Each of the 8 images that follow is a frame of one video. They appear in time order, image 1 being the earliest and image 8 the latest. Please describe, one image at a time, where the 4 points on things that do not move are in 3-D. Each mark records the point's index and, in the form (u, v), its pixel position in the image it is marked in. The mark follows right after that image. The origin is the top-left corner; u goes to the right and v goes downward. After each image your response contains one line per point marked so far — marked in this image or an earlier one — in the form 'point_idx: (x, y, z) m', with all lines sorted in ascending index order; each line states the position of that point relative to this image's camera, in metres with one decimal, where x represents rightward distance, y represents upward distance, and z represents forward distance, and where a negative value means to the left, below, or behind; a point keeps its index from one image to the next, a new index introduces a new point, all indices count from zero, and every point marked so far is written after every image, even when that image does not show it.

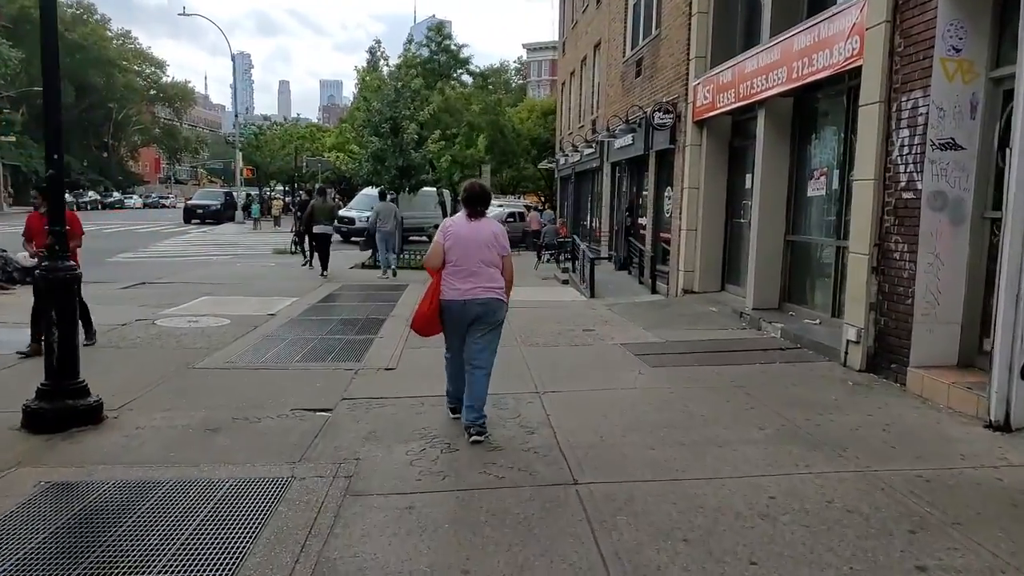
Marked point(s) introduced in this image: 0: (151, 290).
0: (-6.5, 0.0, +14.1) m
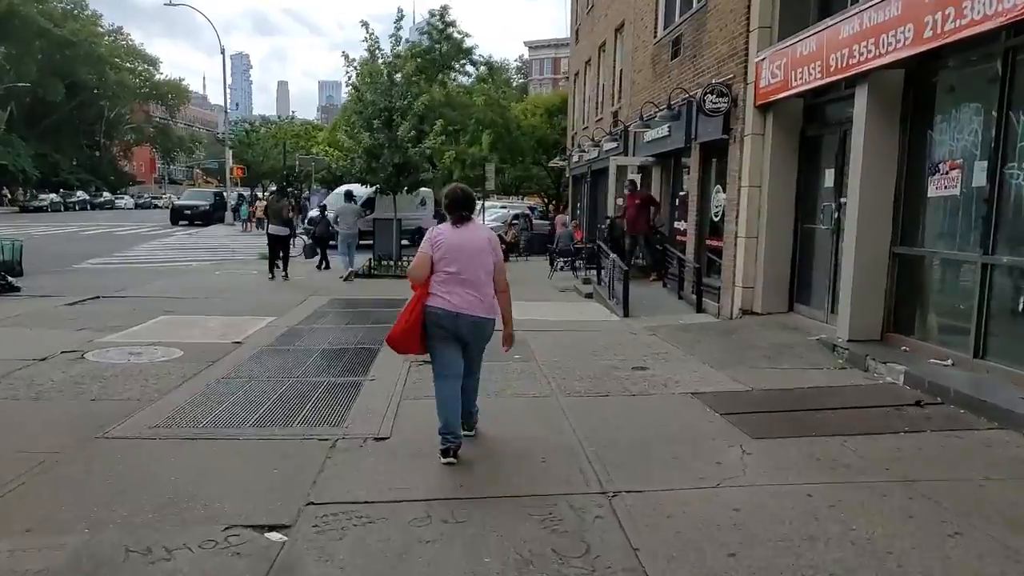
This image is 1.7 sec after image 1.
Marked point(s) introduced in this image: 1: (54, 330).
0: (-6.2, -0.3, +11.9) m
1: (-5.7, -0.5, +9.7) m
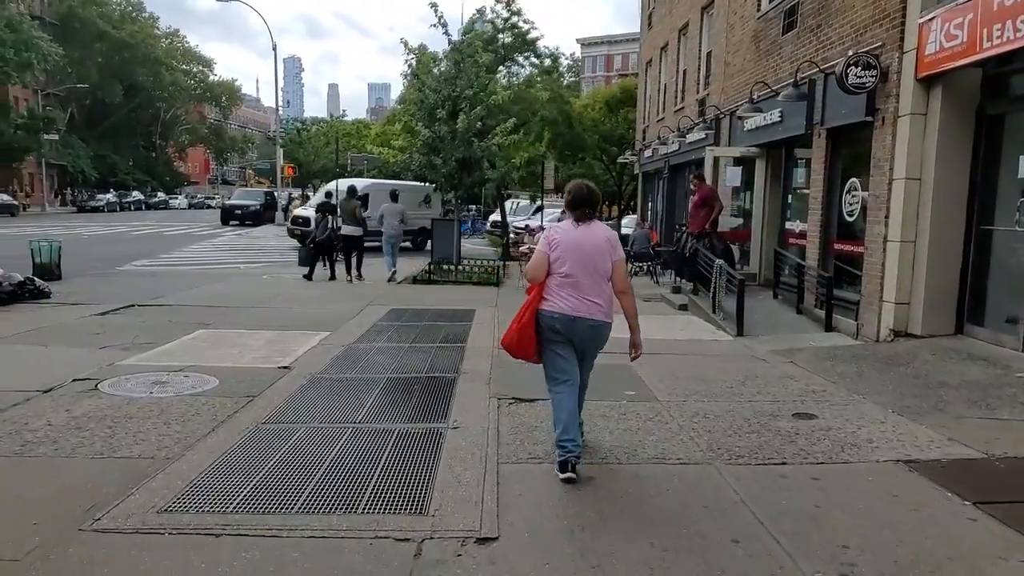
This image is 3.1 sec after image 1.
0: (-5.0, -0.4, +10.5) m
1: (-4.7, -0.7, +8.2) m
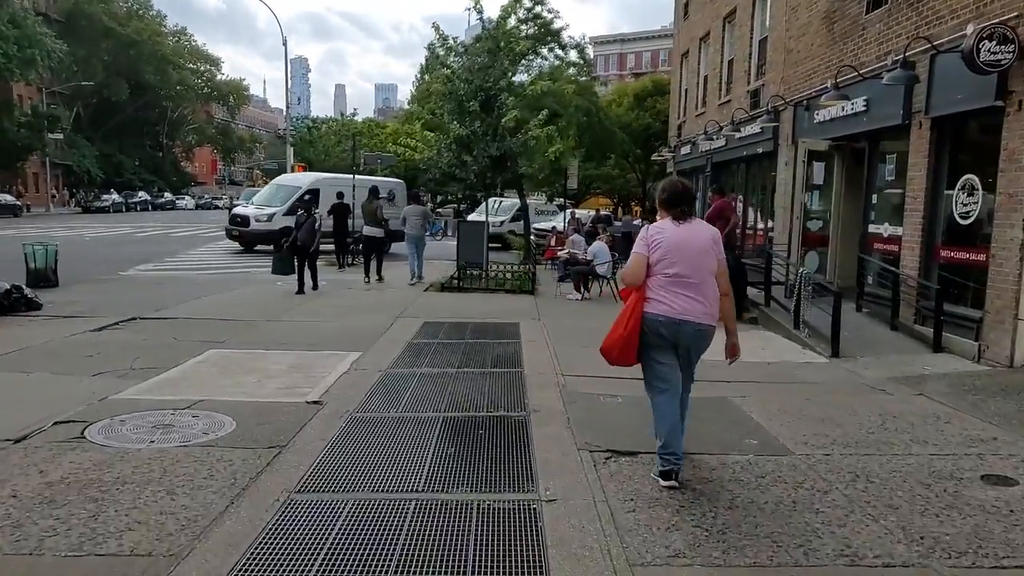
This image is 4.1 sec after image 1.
0: (-4.4, -0.5, +9.2) m
1: (-4.0, -0.8, +6.9) m
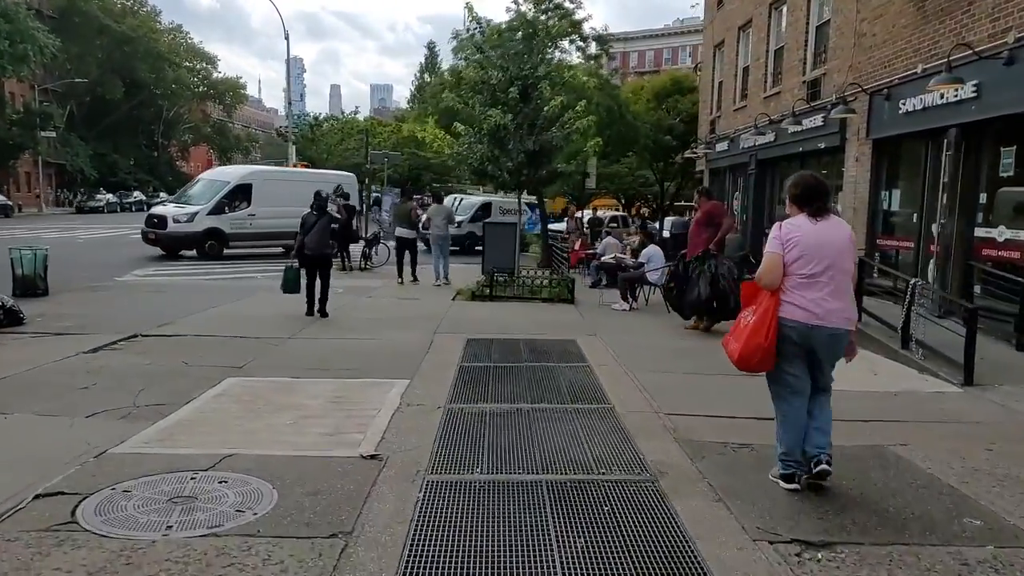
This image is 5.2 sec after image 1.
0: (-3.7, -0.7, +7.8) m
1: (-3.3, -0.9, +5.6) m
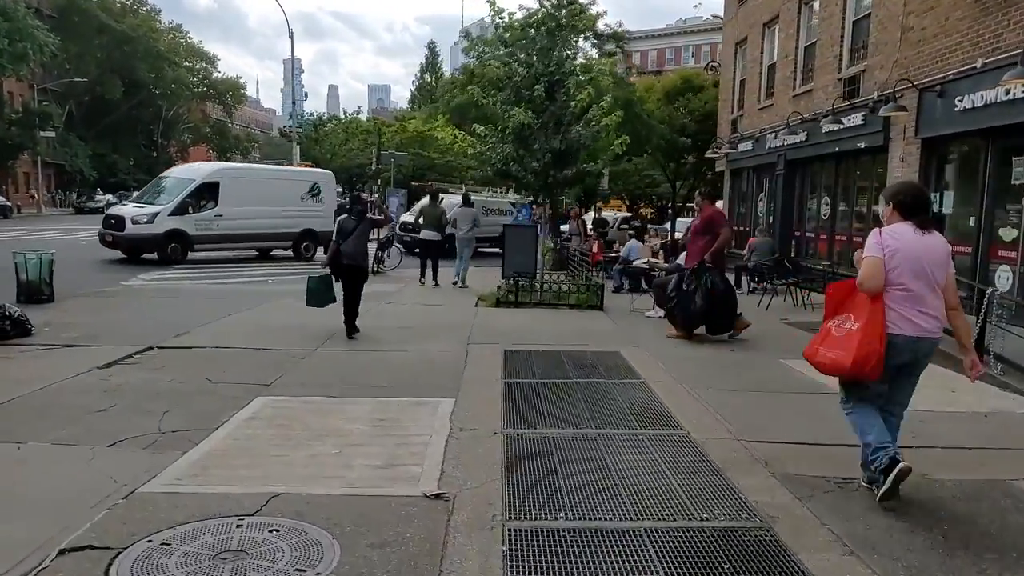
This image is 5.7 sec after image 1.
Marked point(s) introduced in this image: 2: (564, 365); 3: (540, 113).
0: (-3.2, -0.8, +7.2) m
1: (-2.9, -1.0, +5.0) m
2: (+0.5, -0.8, +8.1) m
3: (+0.5, +3.0, +13.4) m
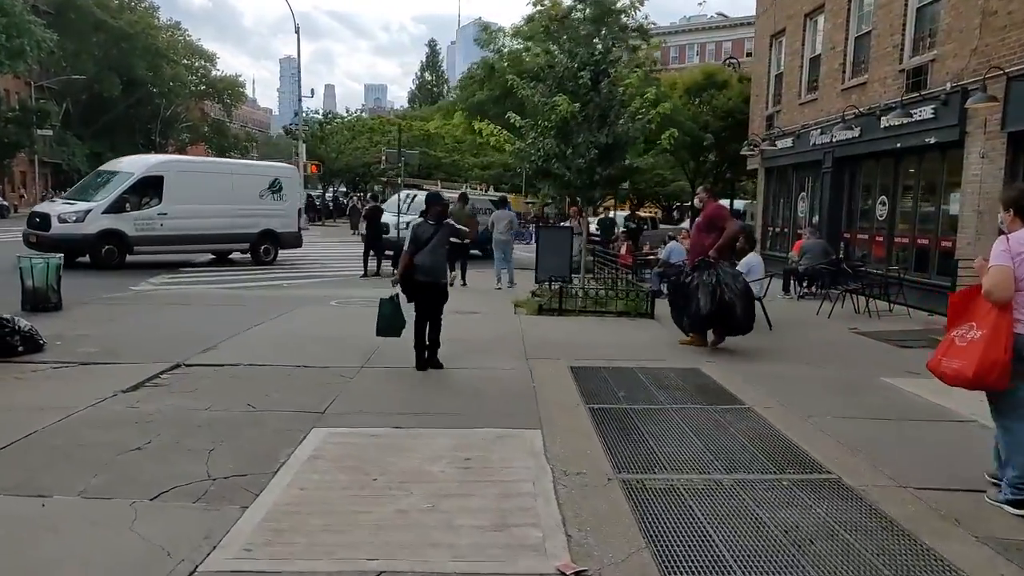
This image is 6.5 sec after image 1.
0: (-2.5, -0.9, +6.3) m
1: (-2.2, -1.1, +4.0) m
2: (+1.2, -0.9, +7.2) m
3: (+1.1, +2.9, +12.4) m
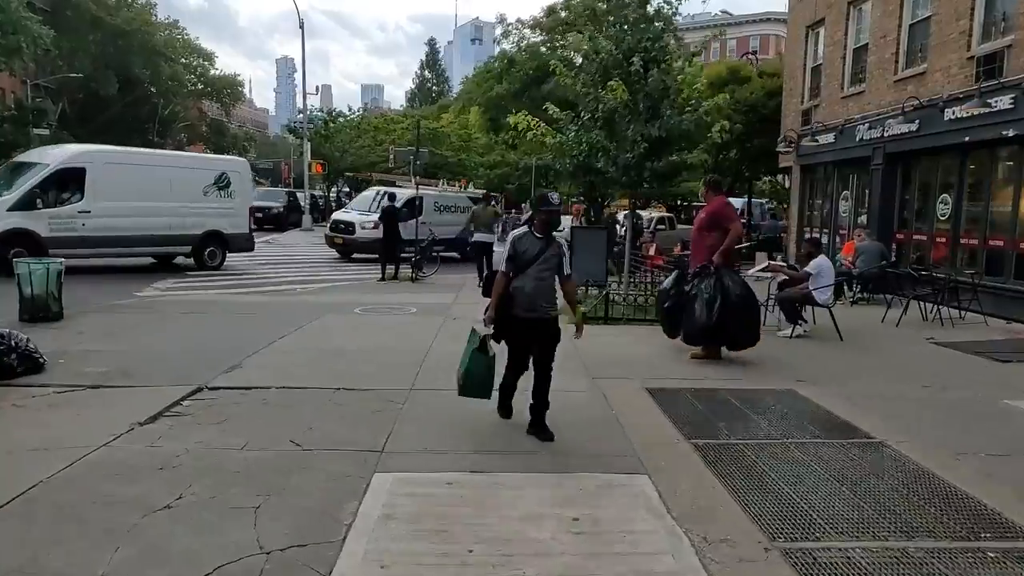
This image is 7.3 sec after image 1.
0: (-1.9, -1.0, +5.3) m
1: (-1.5, -1.3, +3.1) m
2: (+1.8, -1.0, +6.2) m
3: (+1.7, +2.8, +11.5) m
